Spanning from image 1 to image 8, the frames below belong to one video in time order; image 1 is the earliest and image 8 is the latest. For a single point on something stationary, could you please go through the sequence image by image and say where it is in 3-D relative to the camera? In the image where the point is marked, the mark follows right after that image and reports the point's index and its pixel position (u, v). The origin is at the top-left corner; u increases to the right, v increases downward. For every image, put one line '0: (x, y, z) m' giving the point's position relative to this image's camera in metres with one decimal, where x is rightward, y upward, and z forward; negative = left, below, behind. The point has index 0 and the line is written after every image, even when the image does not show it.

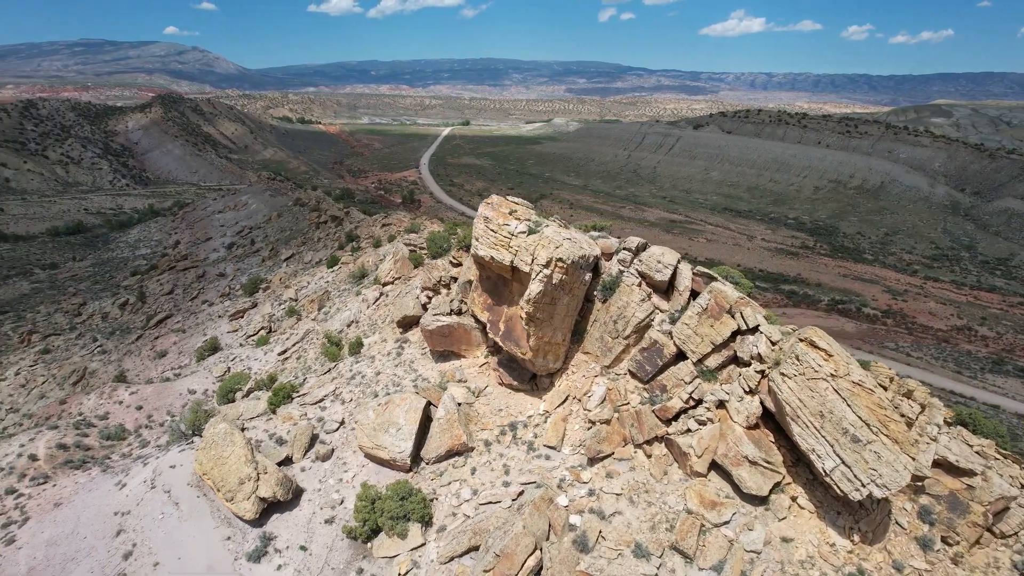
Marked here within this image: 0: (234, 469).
0: (-5.4, -3.5, +13.1) m
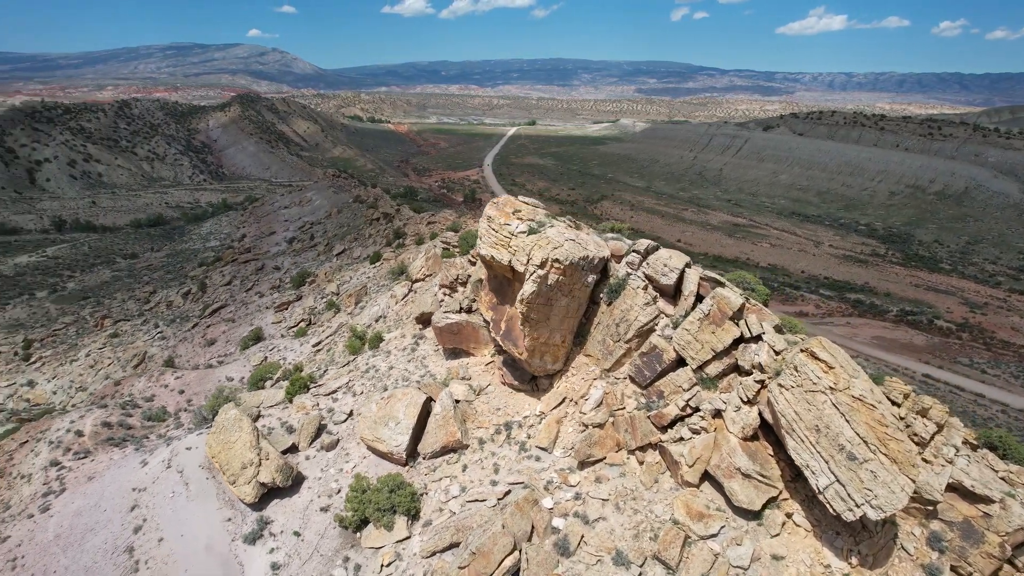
0: (-5.5, -3.4, +13.7) m
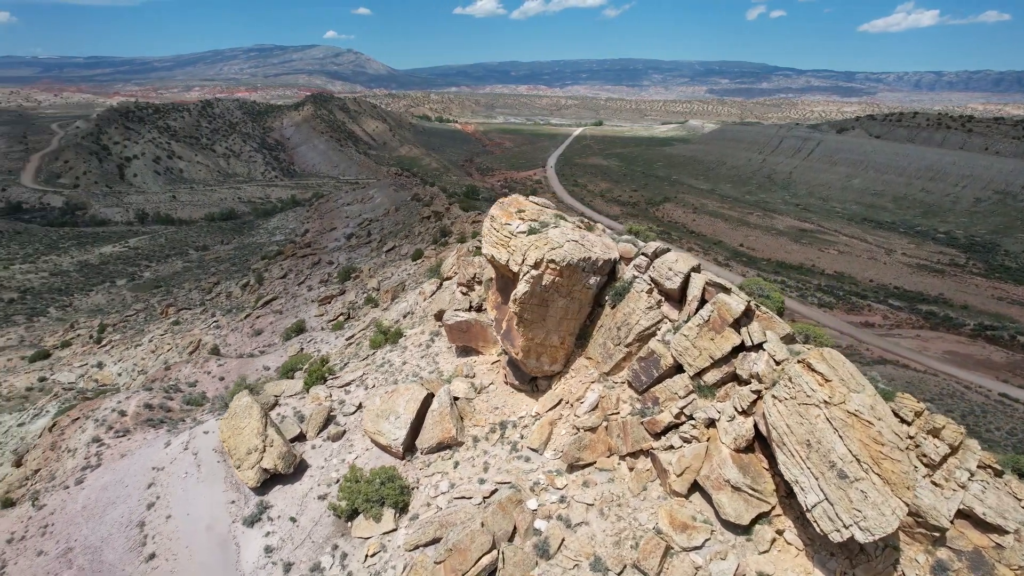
0: (-5.6, -3.2, +14.3) m
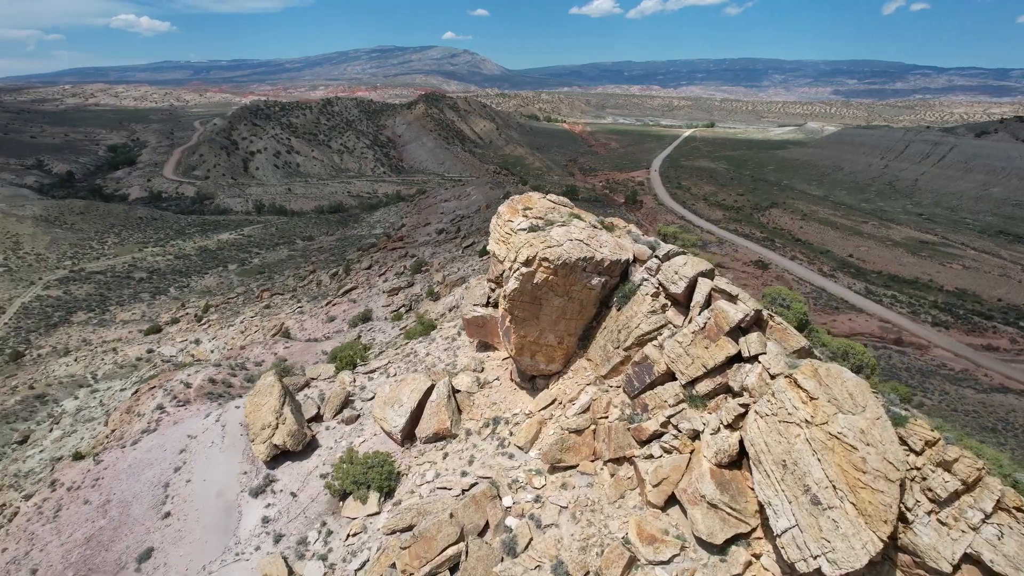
0: (-5.6, -2.9, +15.2) m
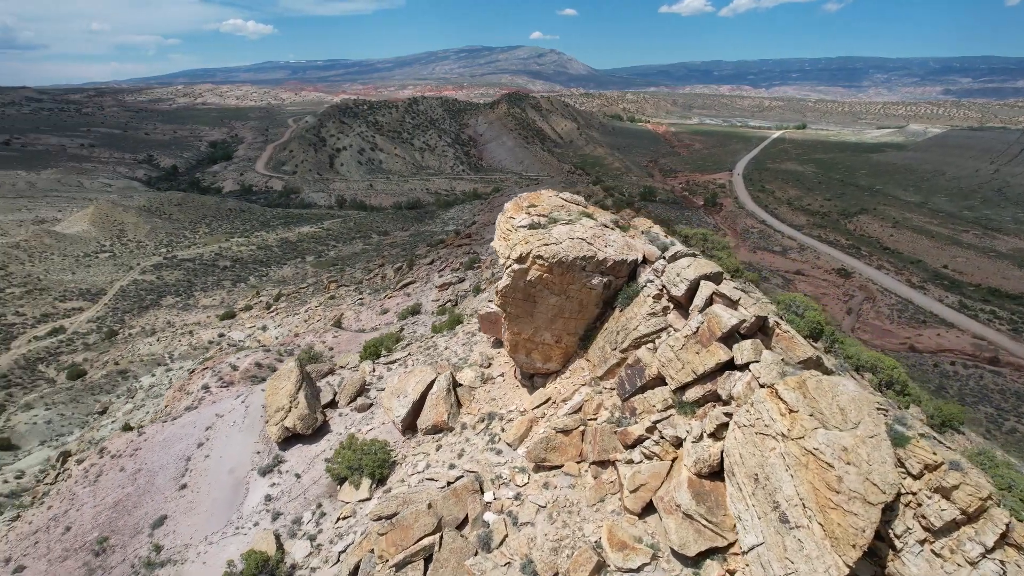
0: (-5.4, -2.6, +15.8) m
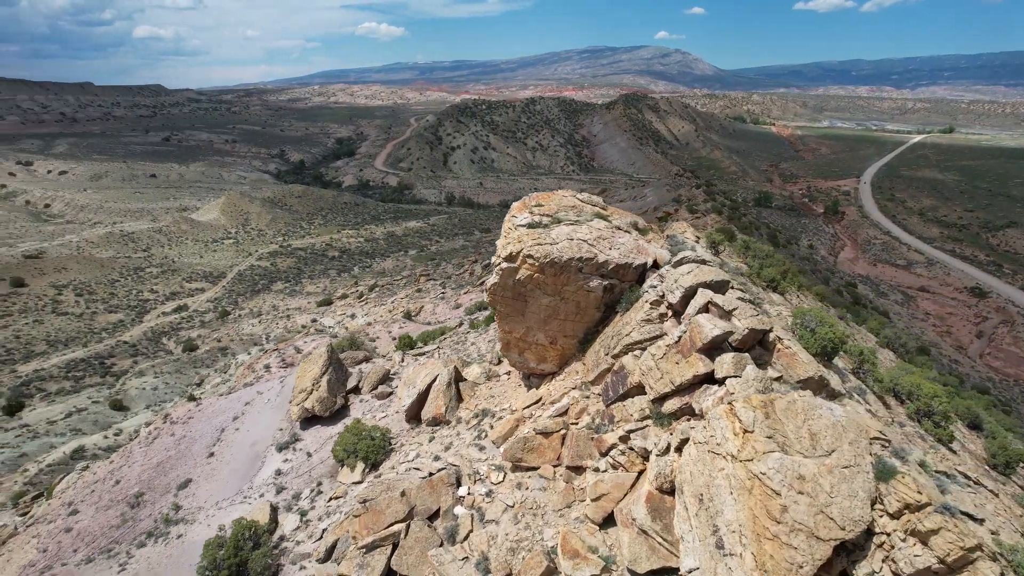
0: (-5.1, -2.3, +16.8) m
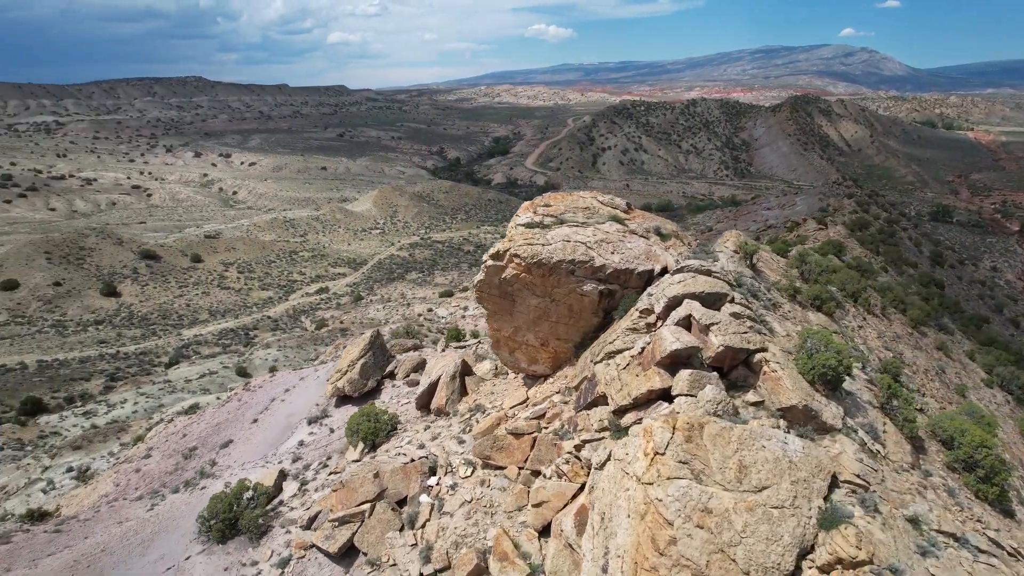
0: (-4.4, -2.0, +17.9) m
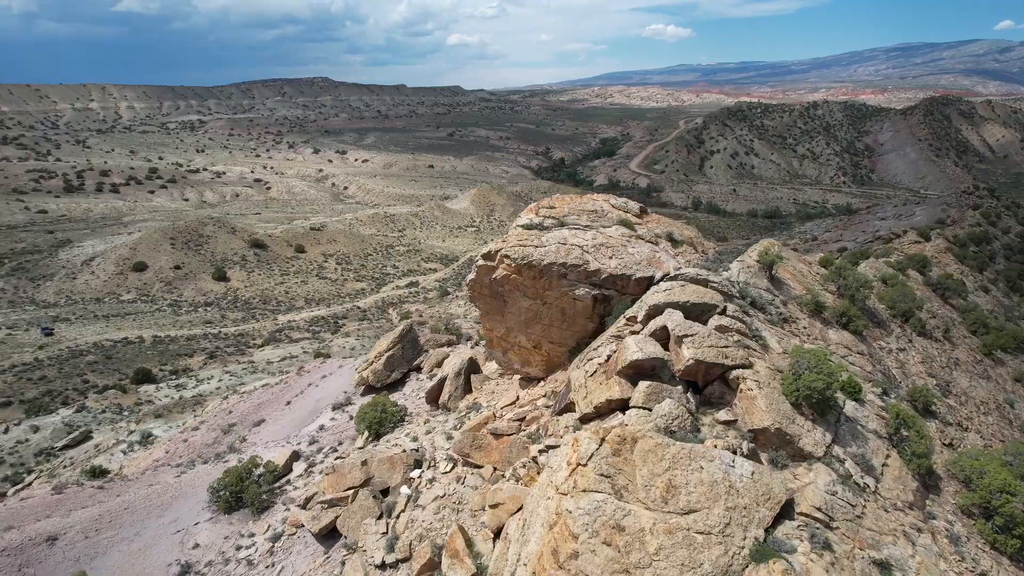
0: (-3.7, -1.8, +18.5) m
